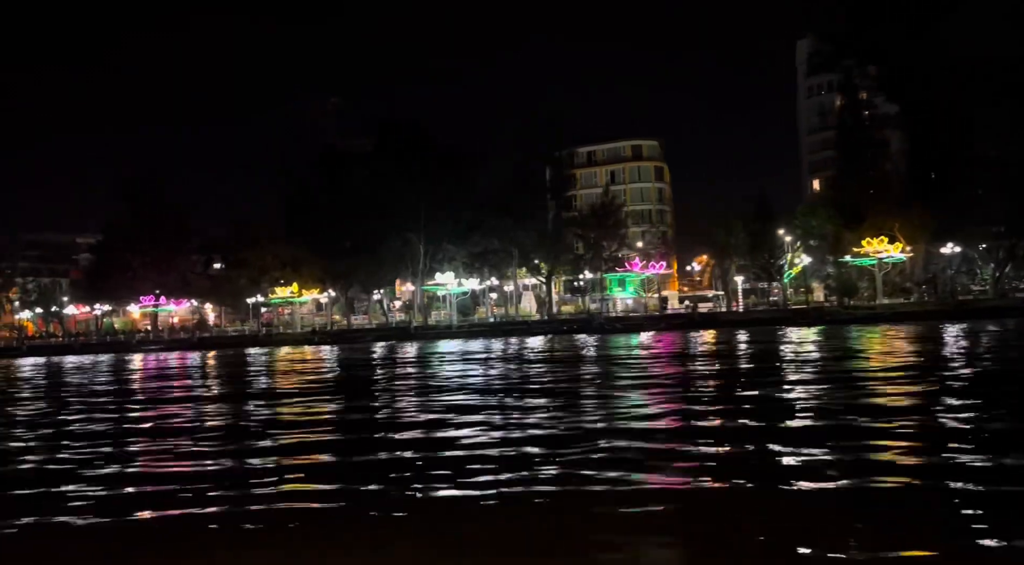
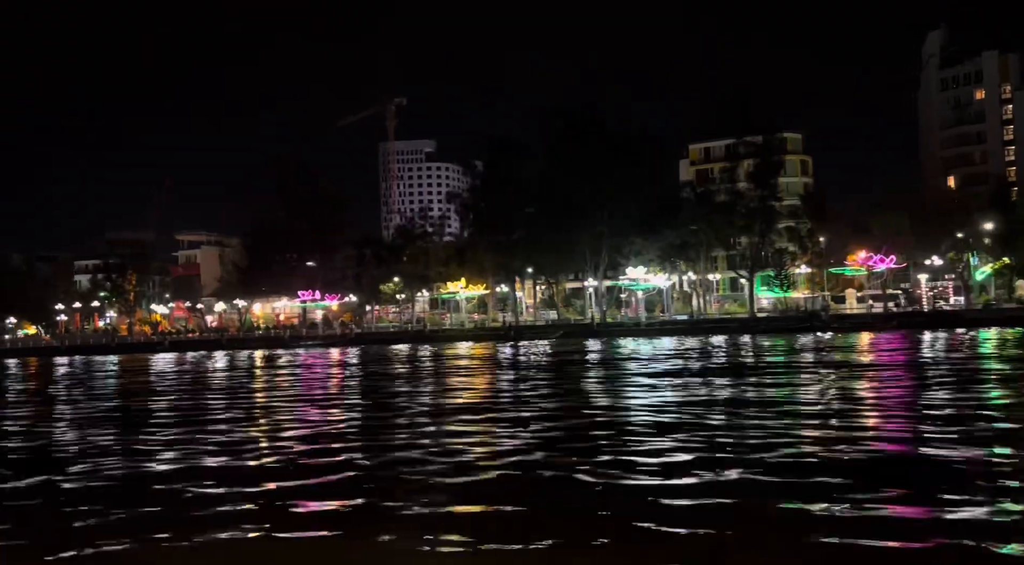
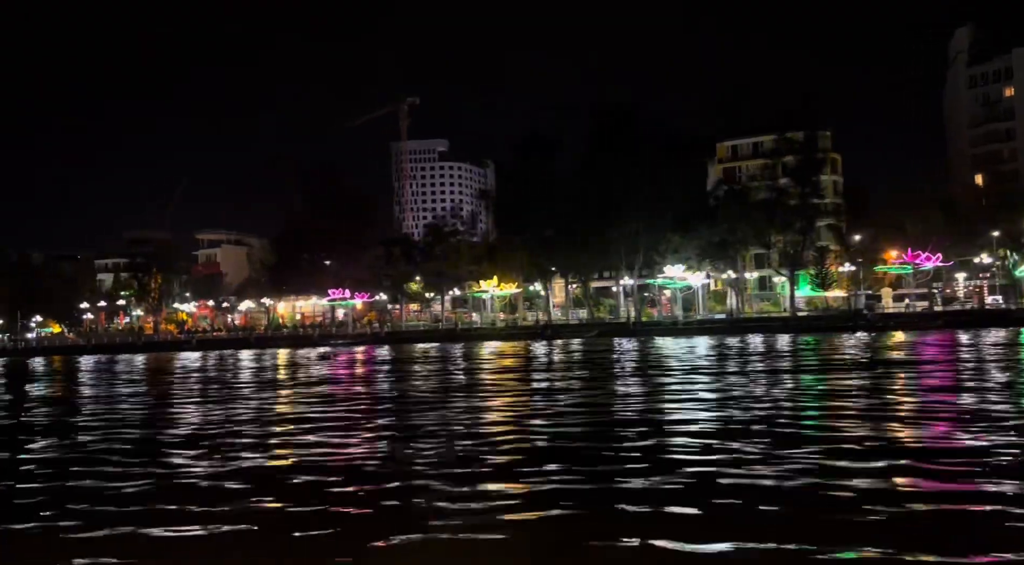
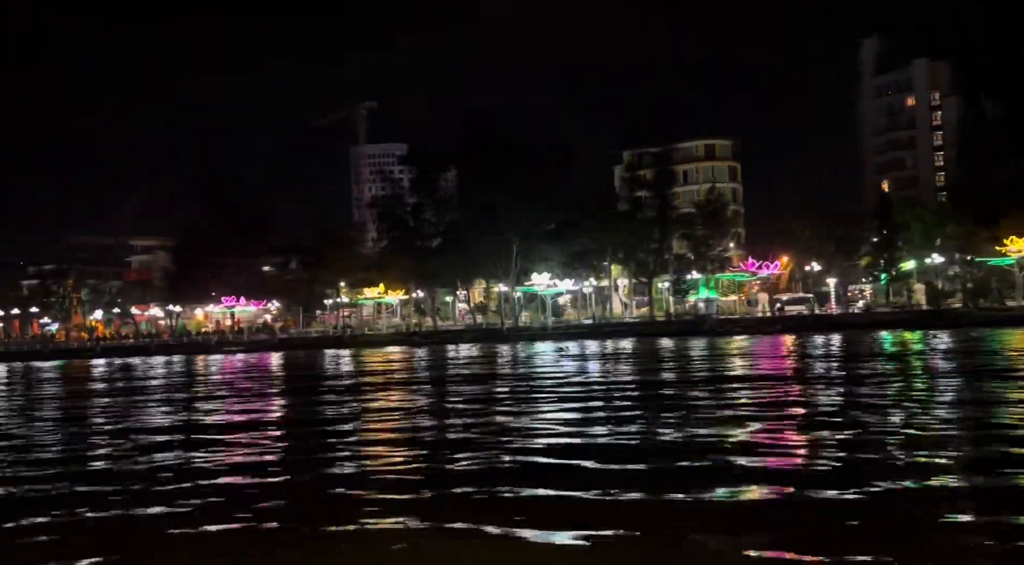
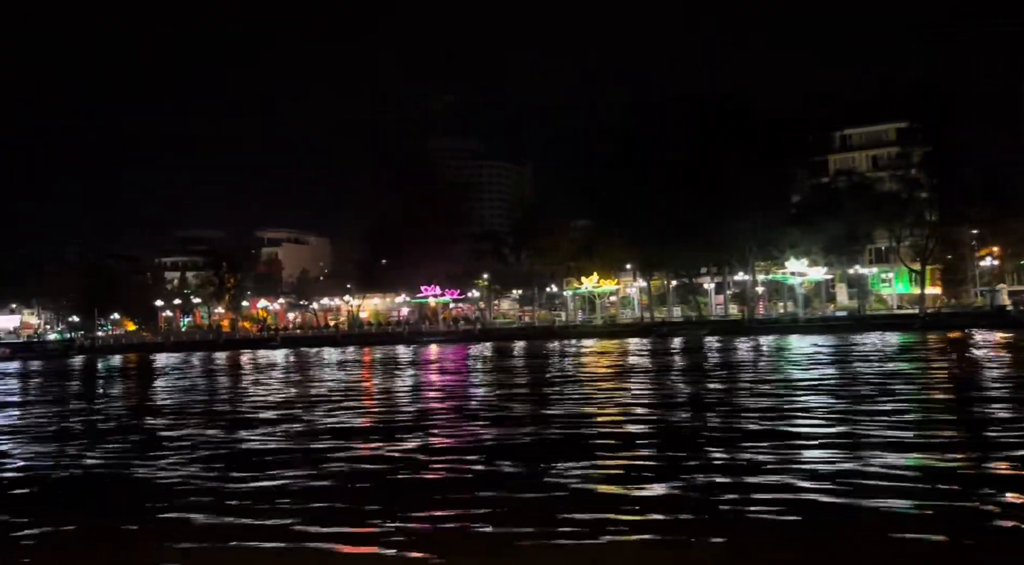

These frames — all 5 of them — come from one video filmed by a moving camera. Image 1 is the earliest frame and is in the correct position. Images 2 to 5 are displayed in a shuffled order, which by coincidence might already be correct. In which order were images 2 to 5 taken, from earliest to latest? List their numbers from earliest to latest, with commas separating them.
4, 2, 3, 5
